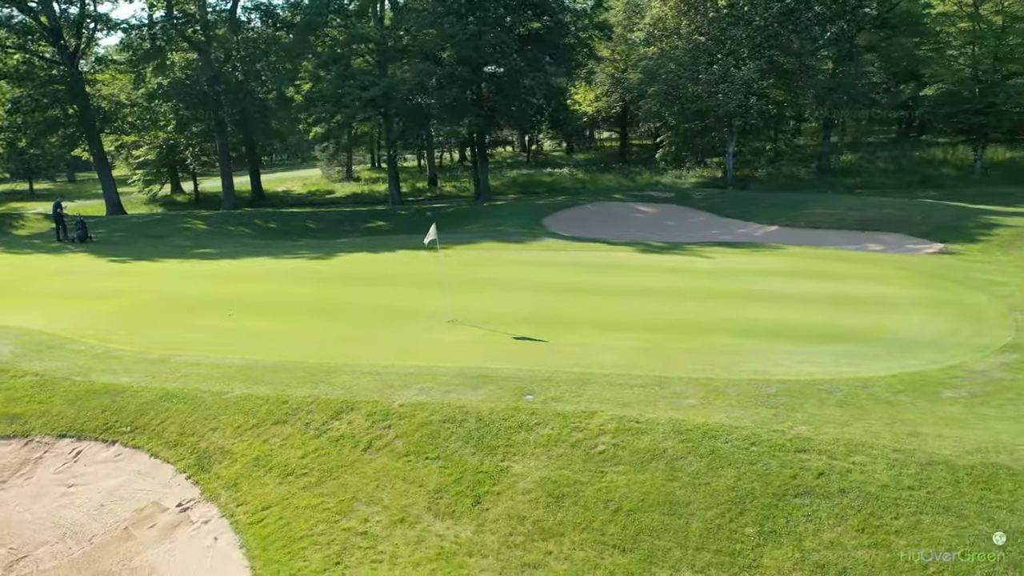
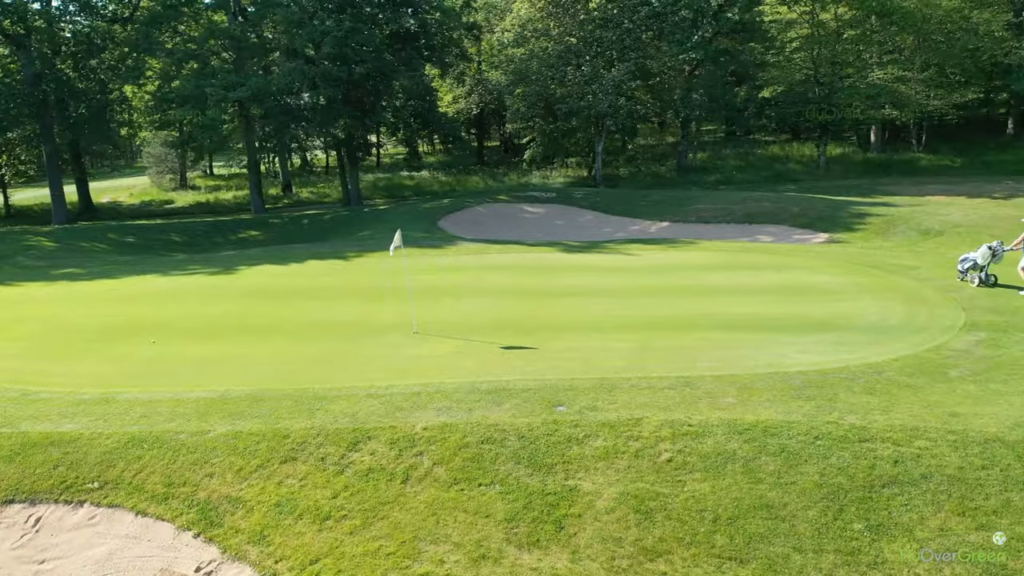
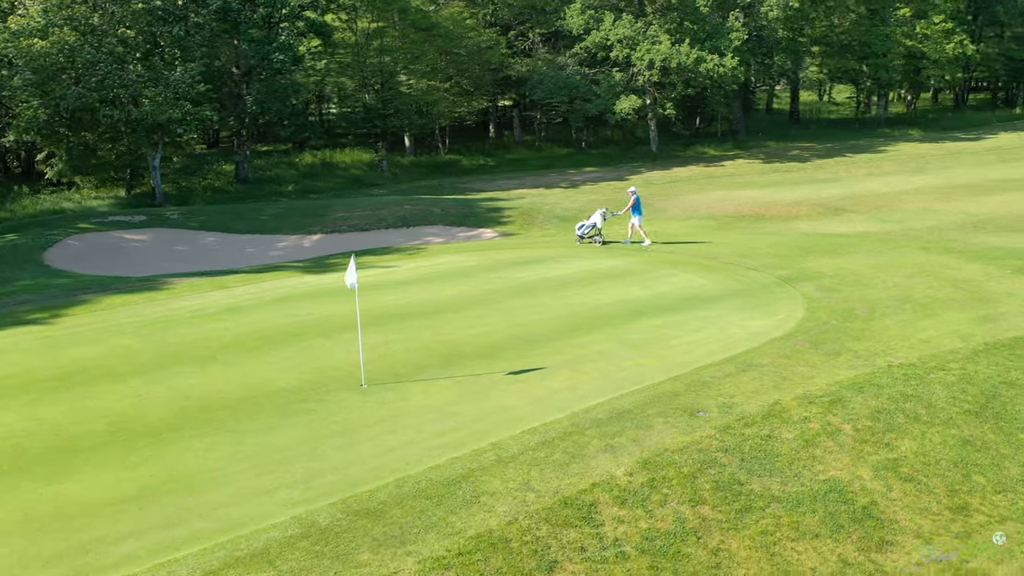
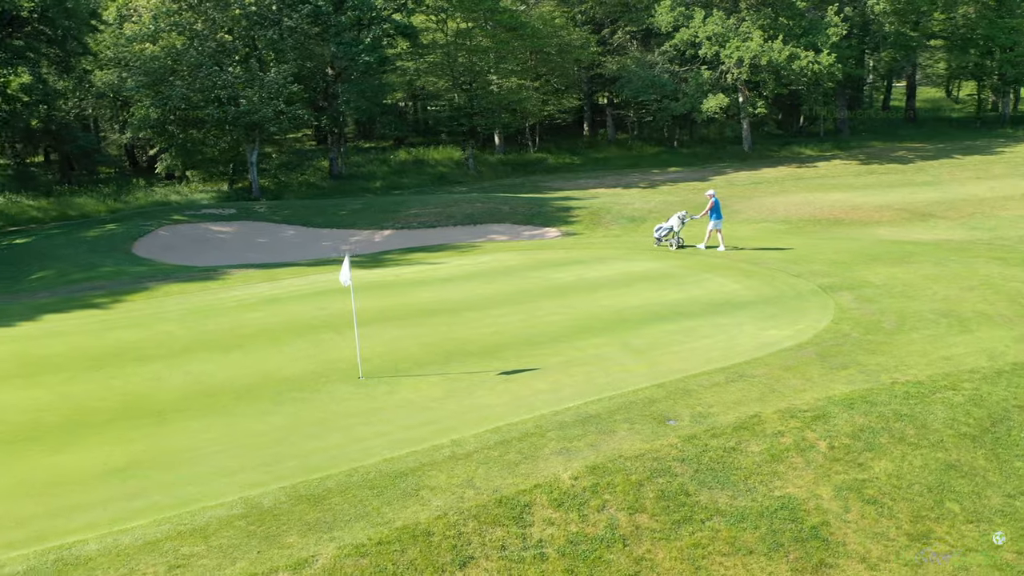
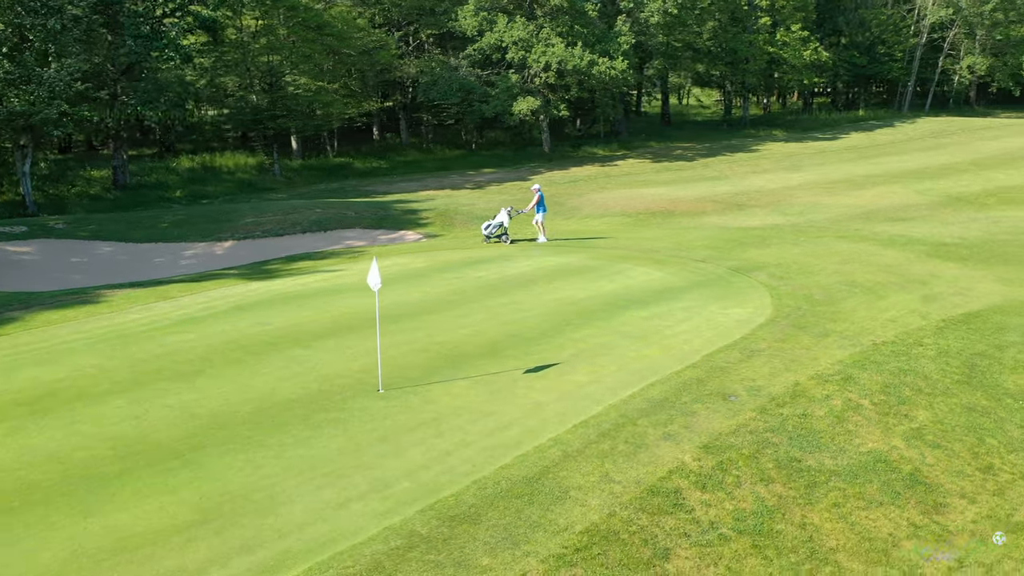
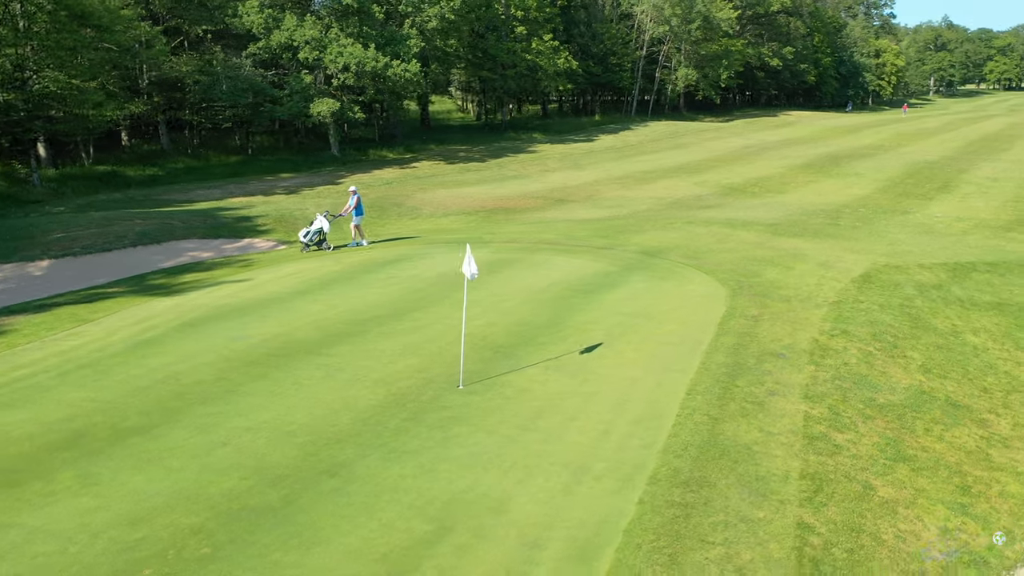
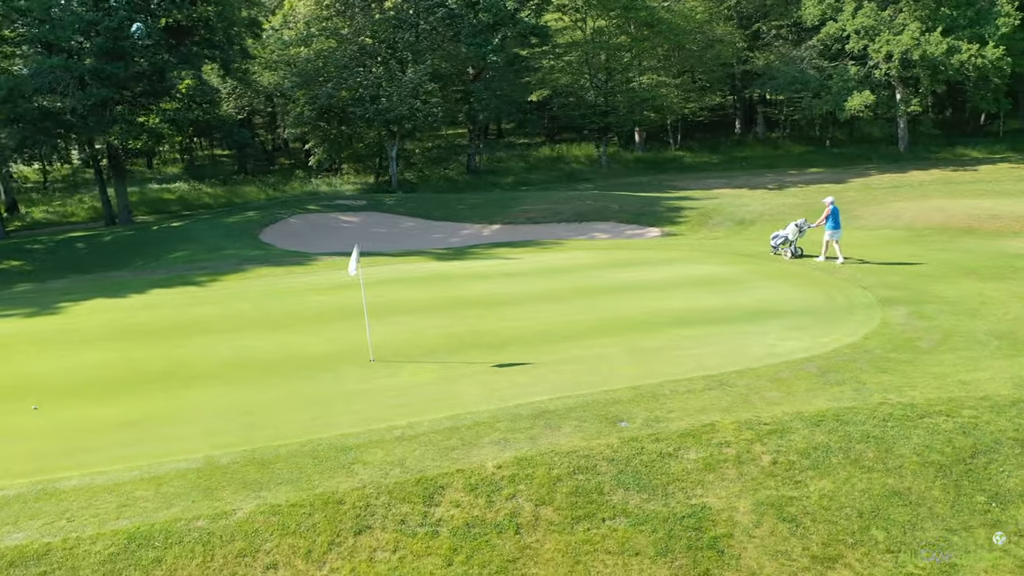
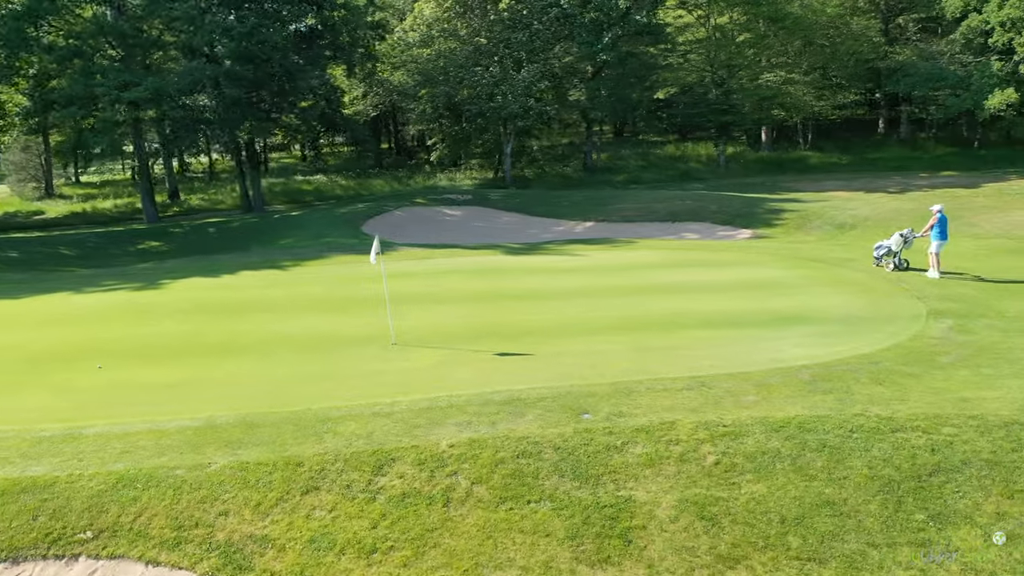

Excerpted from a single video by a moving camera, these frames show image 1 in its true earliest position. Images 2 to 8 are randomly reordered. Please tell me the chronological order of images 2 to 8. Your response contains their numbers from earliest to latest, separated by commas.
2, 8, 7, 4, 3, 5, 6
